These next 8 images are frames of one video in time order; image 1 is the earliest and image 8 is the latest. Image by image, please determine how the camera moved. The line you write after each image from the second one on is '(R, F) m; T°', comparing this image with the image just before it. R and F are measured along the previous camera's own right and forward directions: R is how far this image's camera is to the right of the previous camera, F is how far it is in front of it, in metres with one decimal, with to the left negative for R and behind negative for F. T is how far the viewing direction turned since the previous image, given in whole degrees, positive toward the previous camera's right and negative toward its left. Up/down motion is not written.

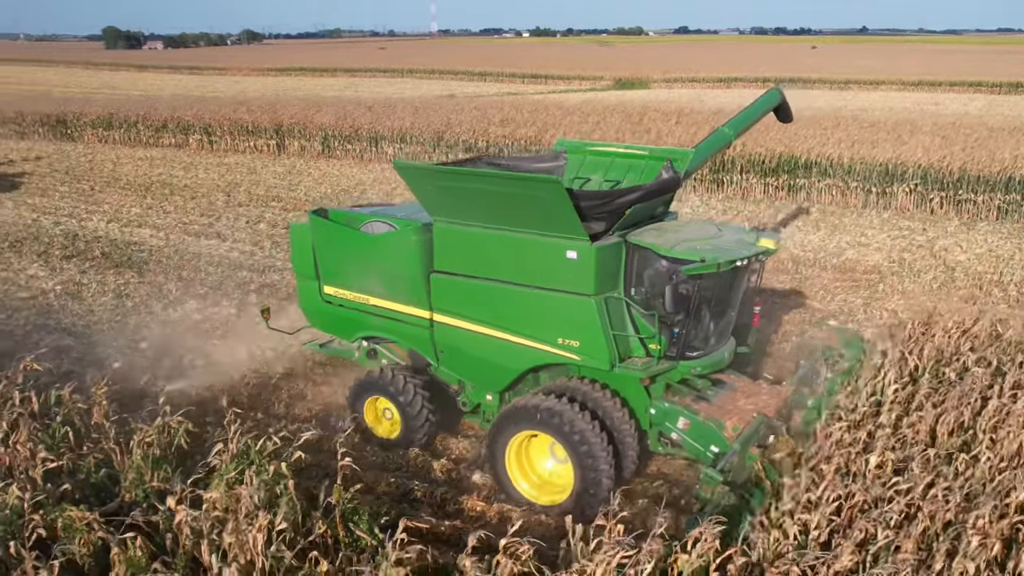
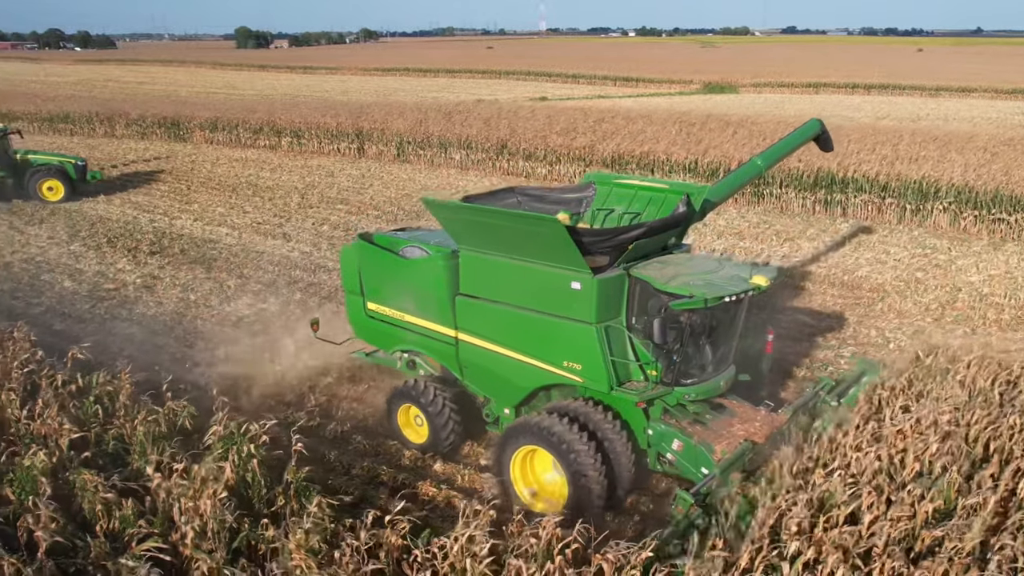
(+1.0, -0.6) m; -8°
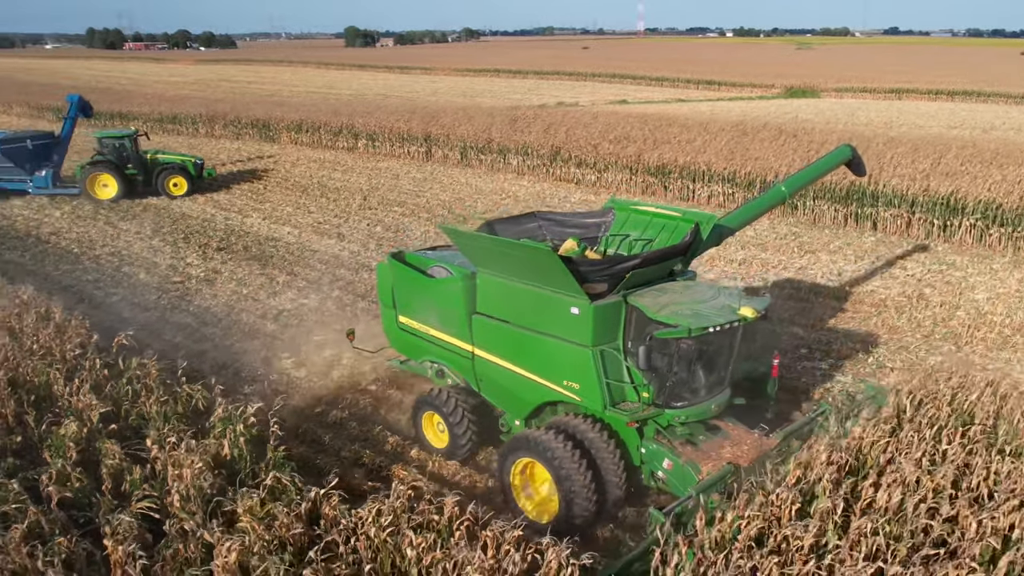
(+0.9, -0.5) m; -7°
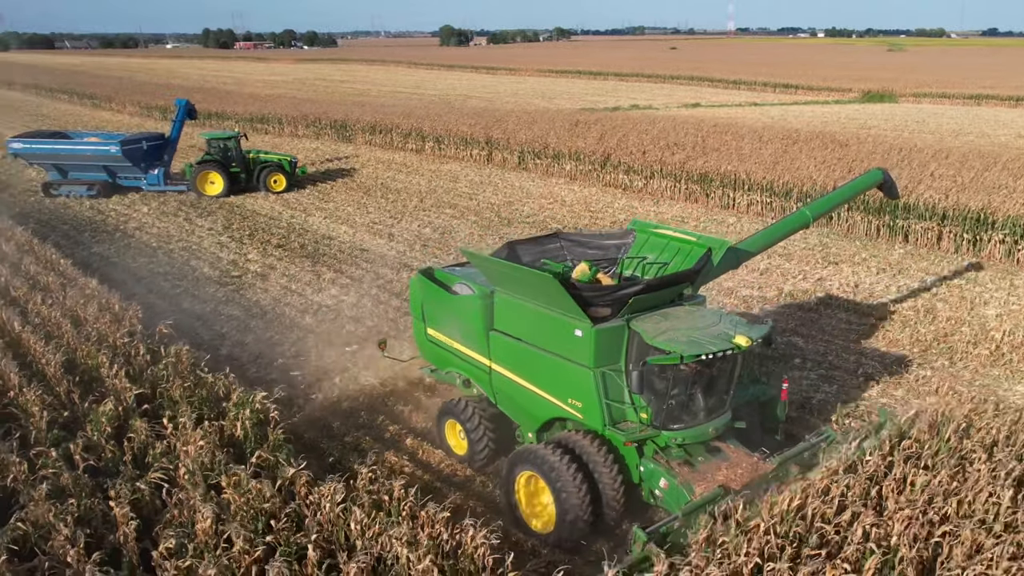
(+0.8, -0.5) m; -6°
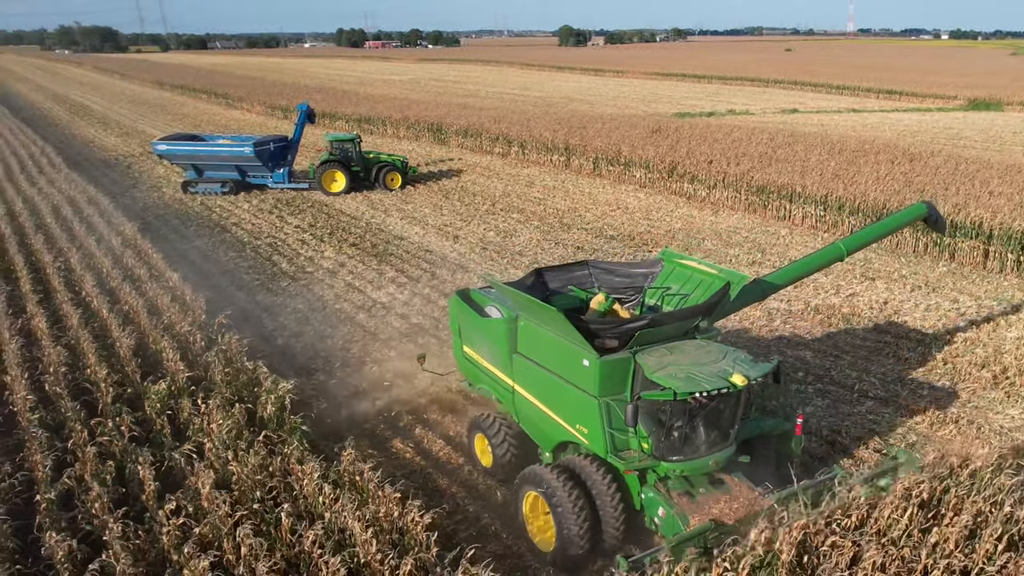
(+1.0, -0.5) m; -8°
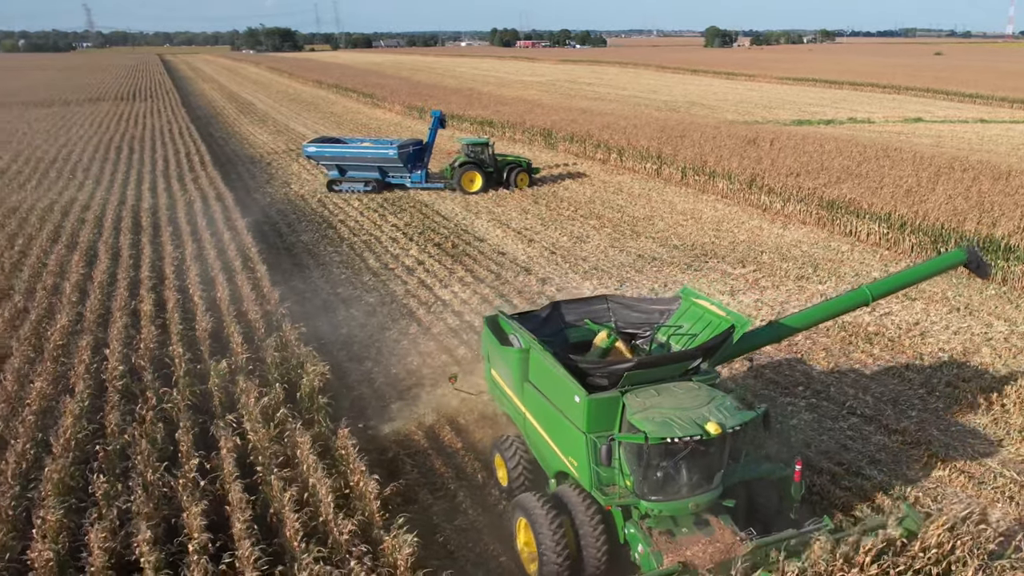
(+1.3, -0.7) m; -10°
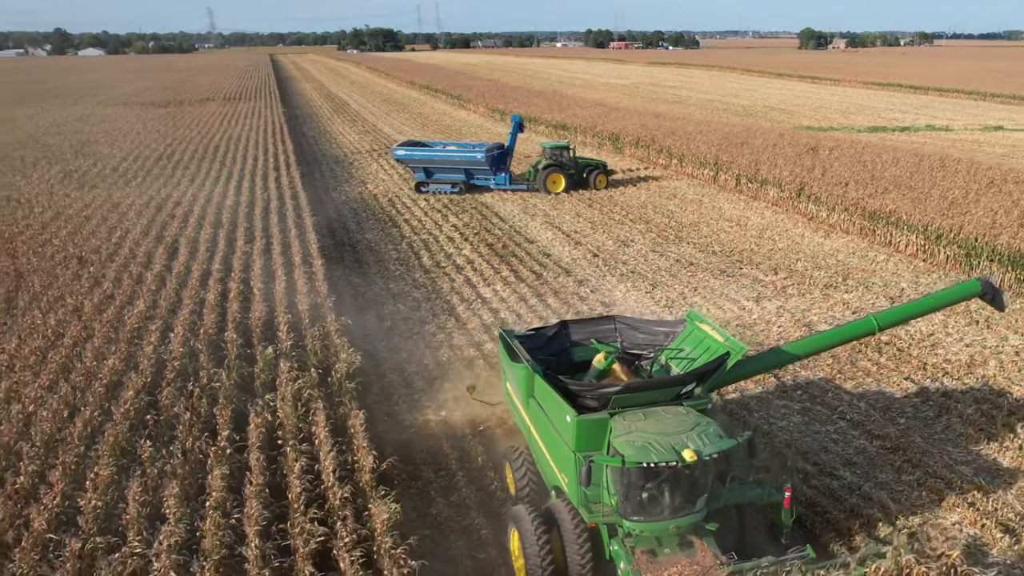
(+0.8, -0.6) m; -6°
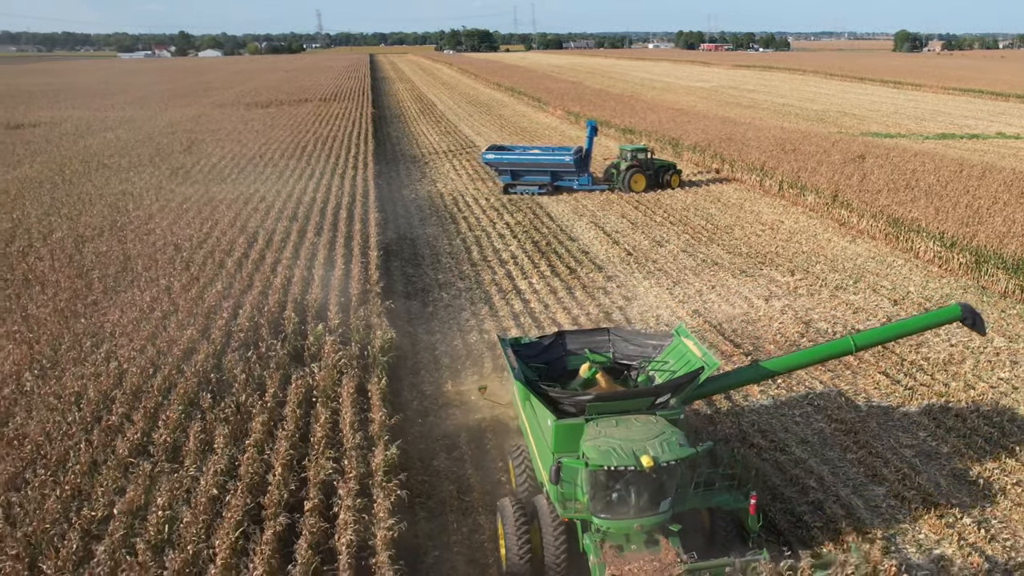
(+0.9, -1.2) m; -6°
